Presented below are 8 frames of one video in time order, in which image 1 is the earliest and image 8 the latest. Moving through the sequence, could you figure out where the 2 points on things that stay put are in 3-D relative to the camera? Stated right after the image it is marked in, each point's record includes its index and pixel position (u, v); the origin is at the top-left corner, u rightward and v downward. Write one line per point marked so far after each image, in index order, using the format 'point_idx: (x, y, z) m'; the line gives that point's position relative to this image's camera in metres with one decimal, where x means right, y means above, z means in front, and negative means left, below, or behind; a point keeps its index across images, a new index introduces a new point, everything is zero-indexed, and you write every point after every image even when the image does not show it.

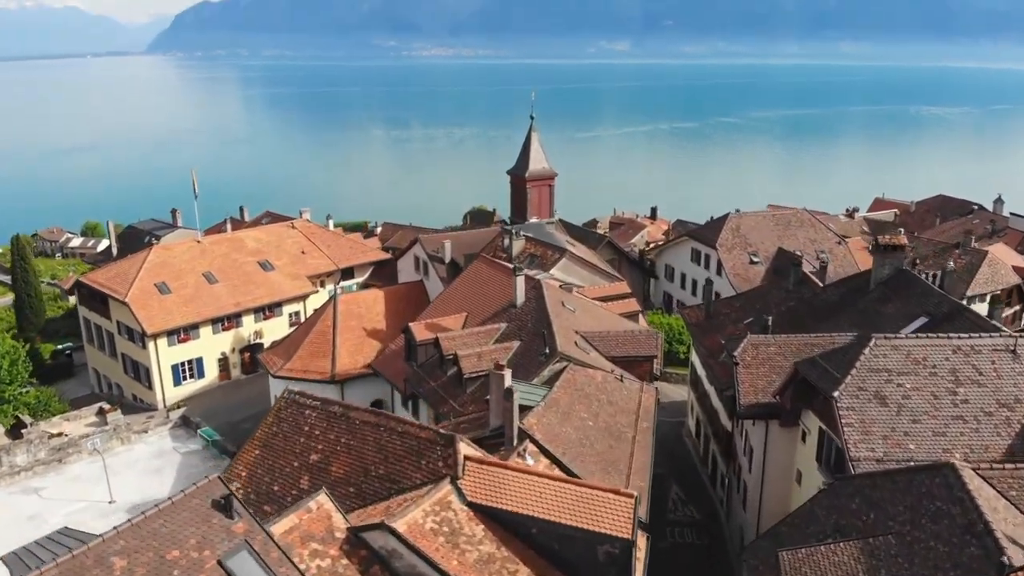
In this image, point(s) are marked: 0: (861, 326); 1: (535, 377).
0: (+3.3, -0.4, +7.8) m
1: (+0.2, -0.7, +6.7) m
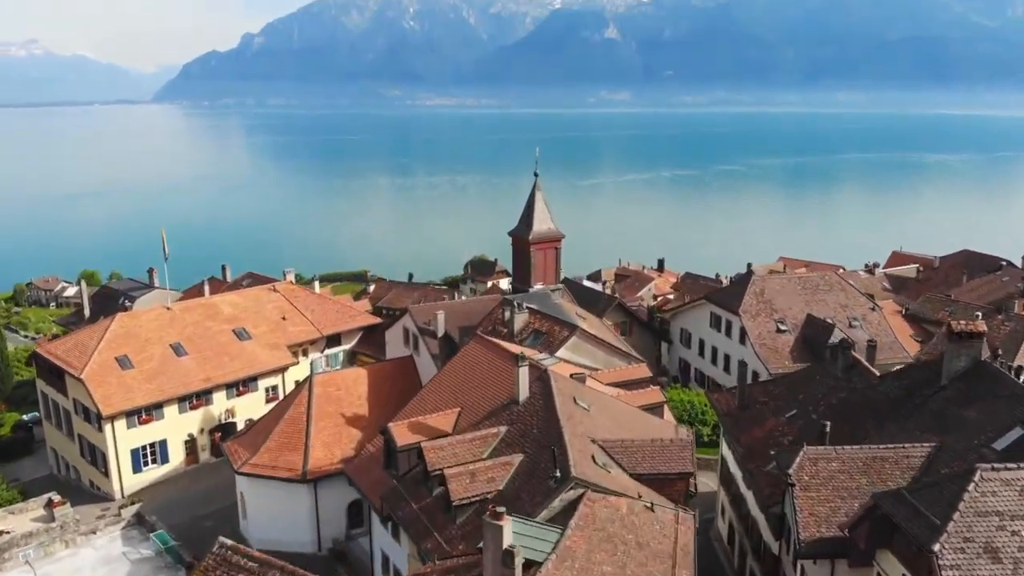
0: (+3.3, -1.1, +6.4) m
1: (+0.2, -1.4, +5.3) m
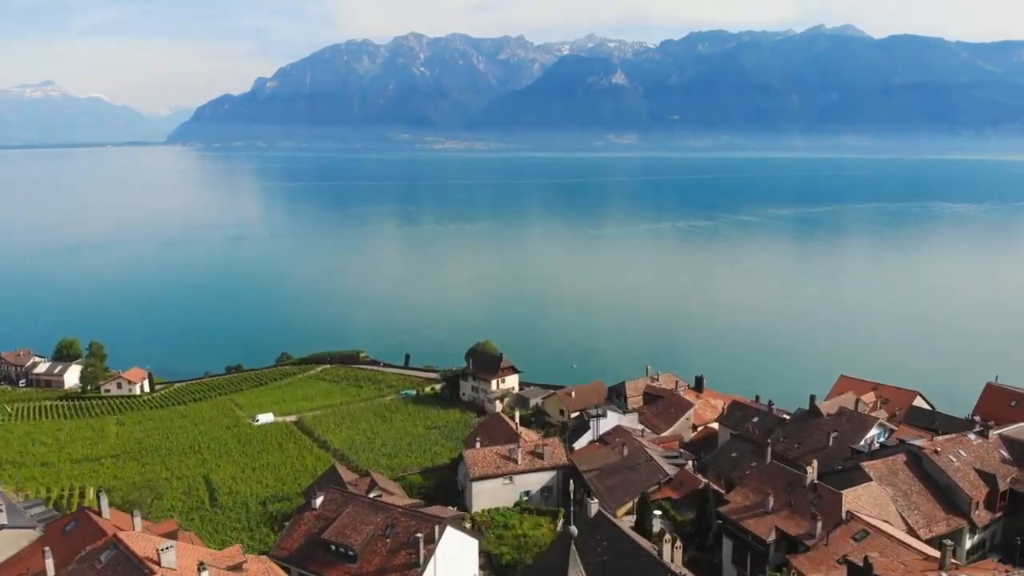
0: (+3.3, -4.0, +1.1) m
1: (+0.2, -4.2, 0.0) m
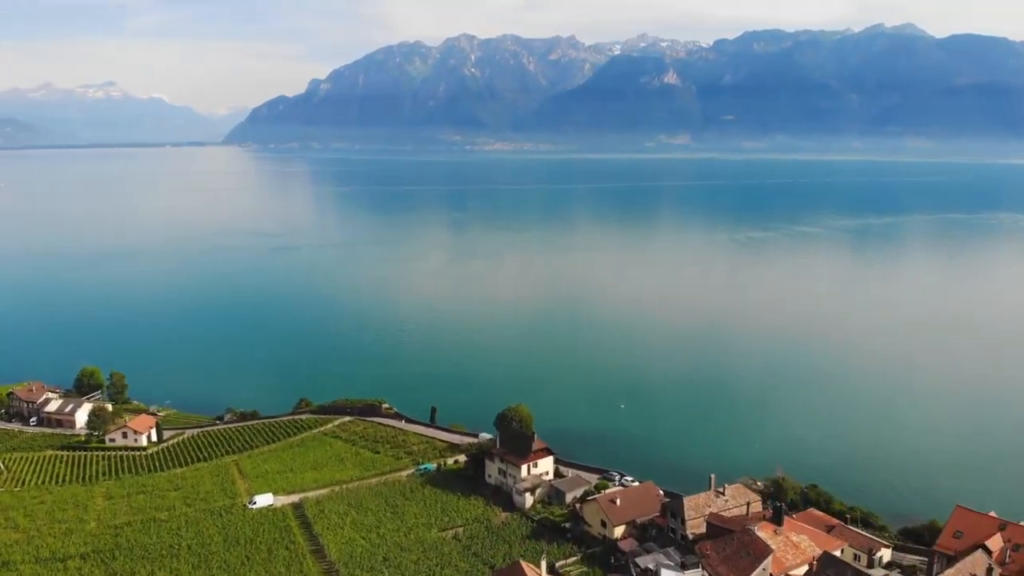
0: (+2.6, -6.7, -4.3) m
1: (-0.7, -6.9, -5.2) m
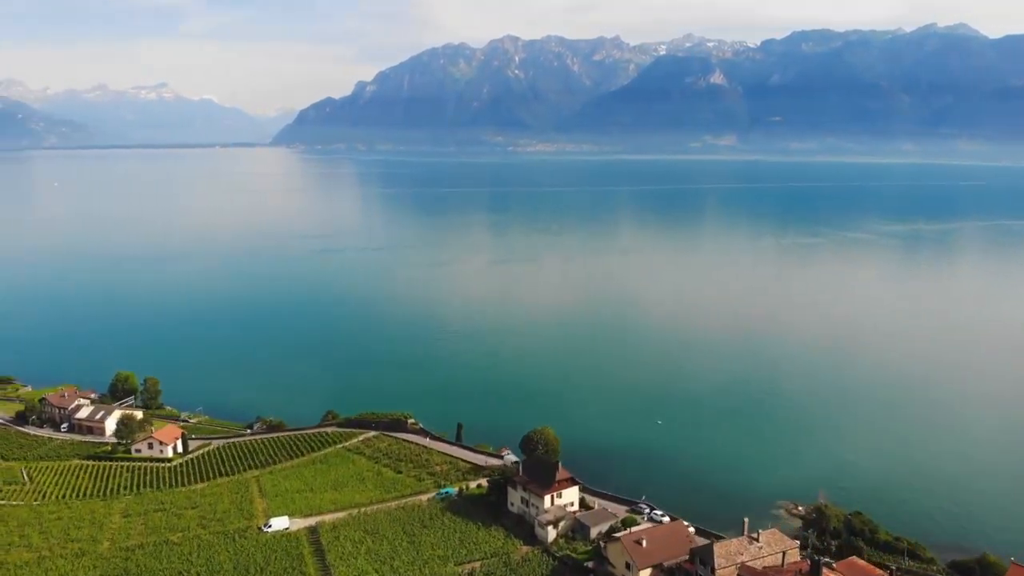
0: (+1.6, -7.4, -5.9) m
1: (-1.7, -7.6, -6.6) m
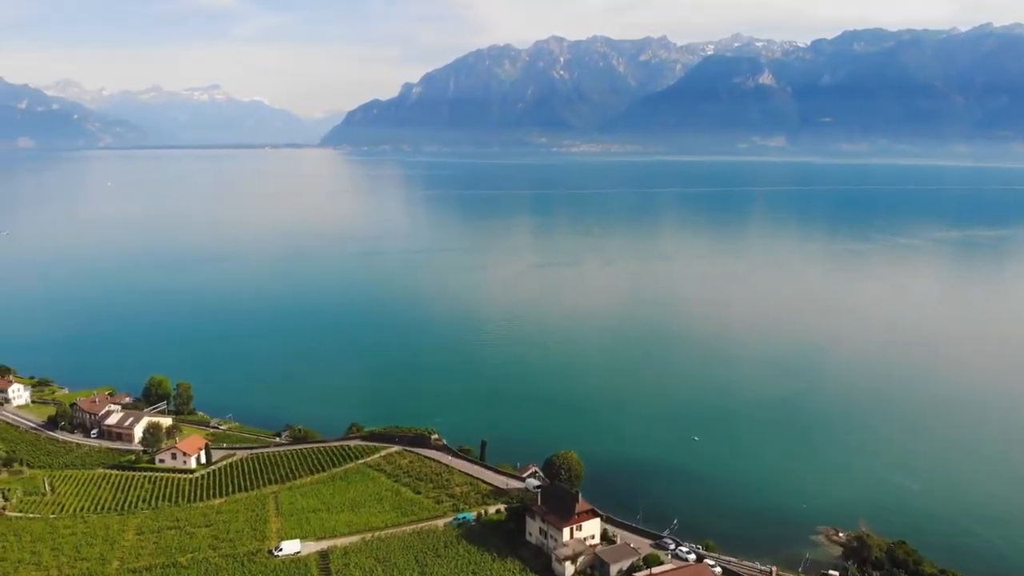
0: (+0.3, -8.1, -7.3) m
1: (-3.0, -8.2, -7.9) m
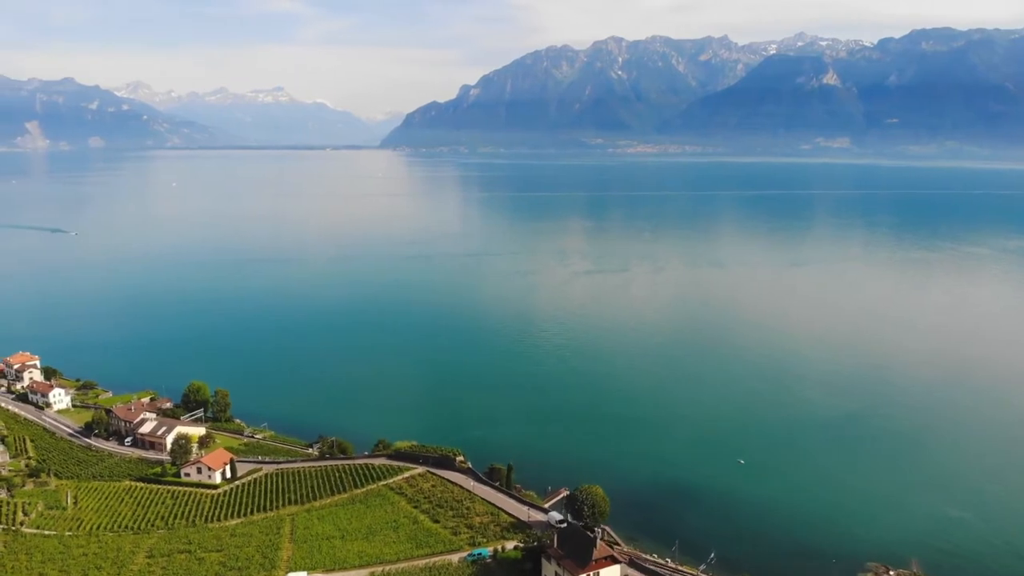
0: (-1.7, -8.9, -9.1) m
1: (-5.0, -9.0, -9.4) m
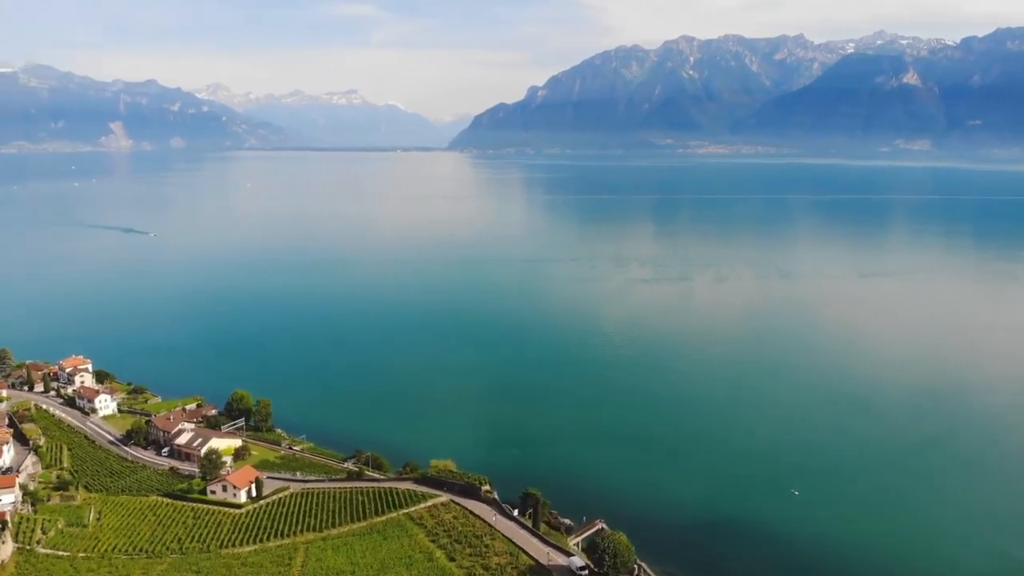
0: (-4.4, -9.9, -10.9) m
1: (-7.7, -9.9, -11.0) m
